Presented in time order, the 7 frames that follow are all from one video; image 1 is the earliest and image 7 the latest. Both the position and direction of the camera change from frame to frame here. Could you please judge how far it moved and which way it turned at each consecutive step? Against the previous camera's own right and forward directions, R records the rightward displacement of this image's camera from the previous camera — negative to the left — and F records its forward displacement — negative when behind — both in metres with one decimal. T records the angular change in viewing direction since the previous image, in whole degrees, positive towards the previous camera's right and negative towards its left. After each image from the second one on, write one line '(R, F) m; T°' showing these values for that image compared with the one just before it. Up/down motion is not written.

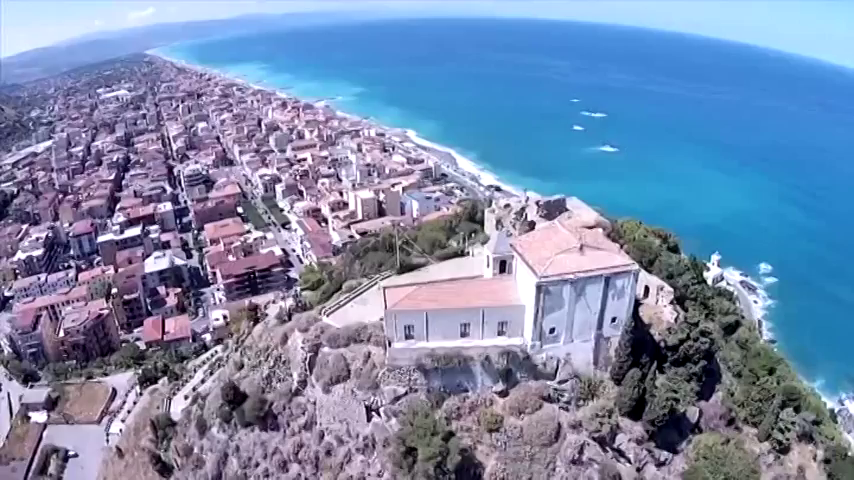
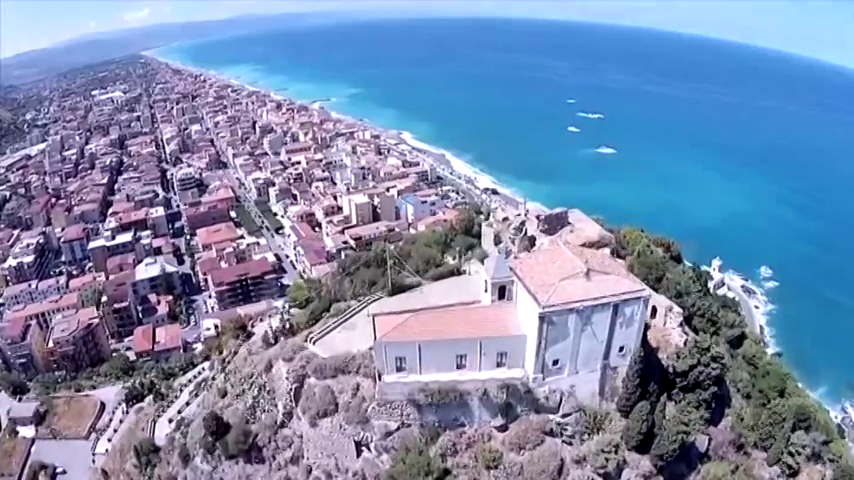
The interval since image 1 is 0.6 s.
(+0.1, +0.9) m; 0°
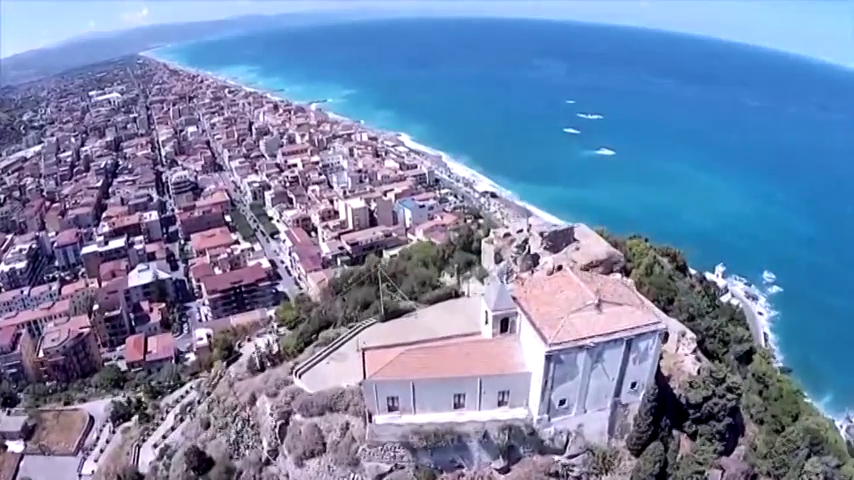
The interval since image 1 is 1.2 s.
(+0.1, +0.9) m; 0°
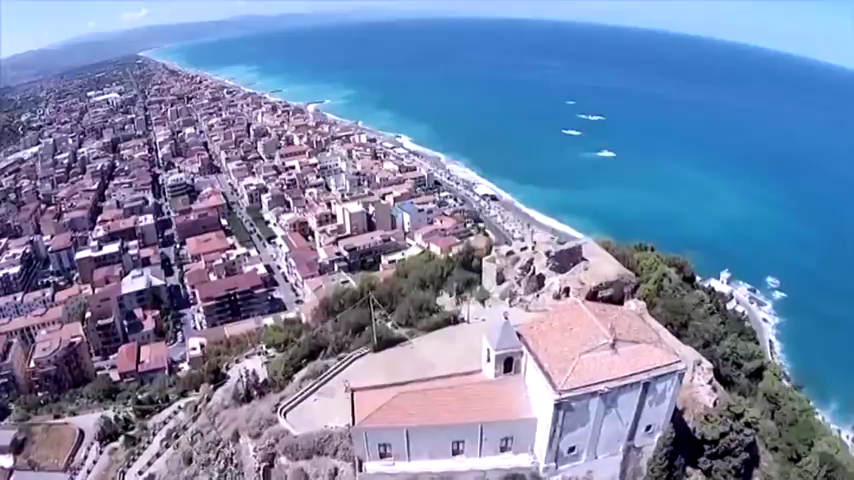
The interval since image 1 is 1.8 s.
(+0.1, +1.0) m; 0°
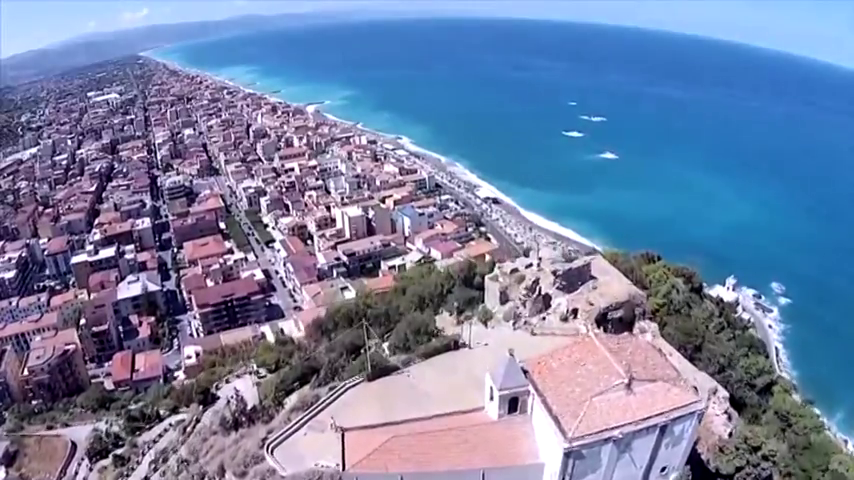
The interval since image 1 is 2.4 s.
(+0.1, +0.8) m; 0°
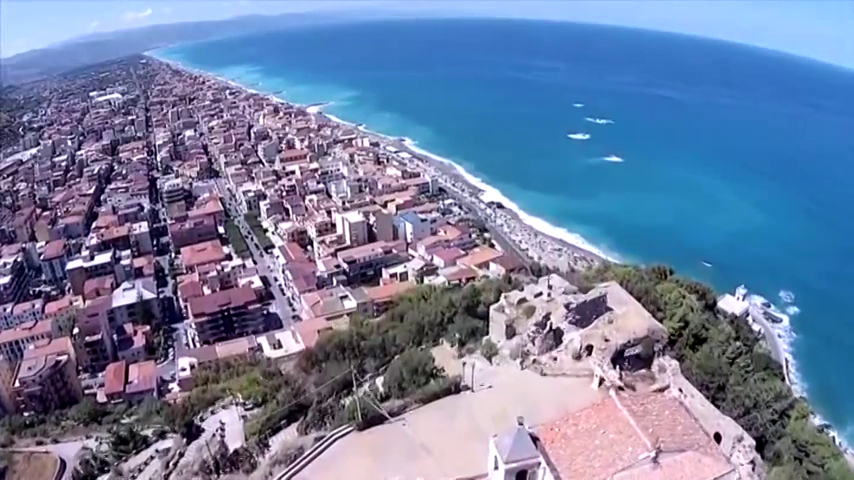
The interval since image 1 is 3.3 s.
(+0.1, +1.2) m; 0°
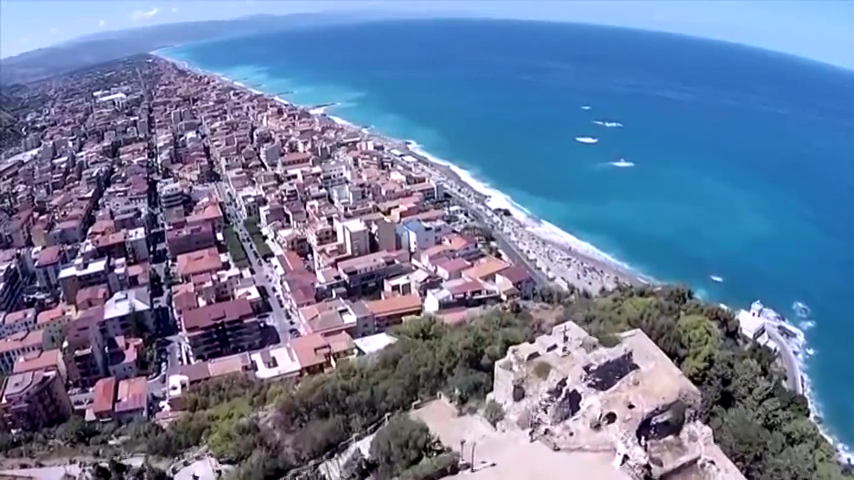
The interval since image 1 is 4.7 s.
(+0.2, +1.7) m; 0°
